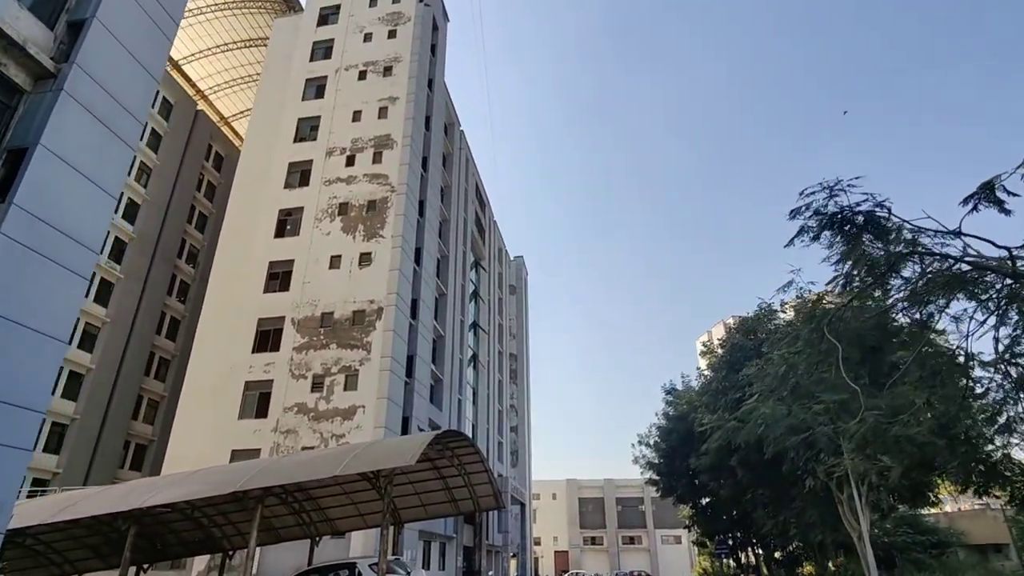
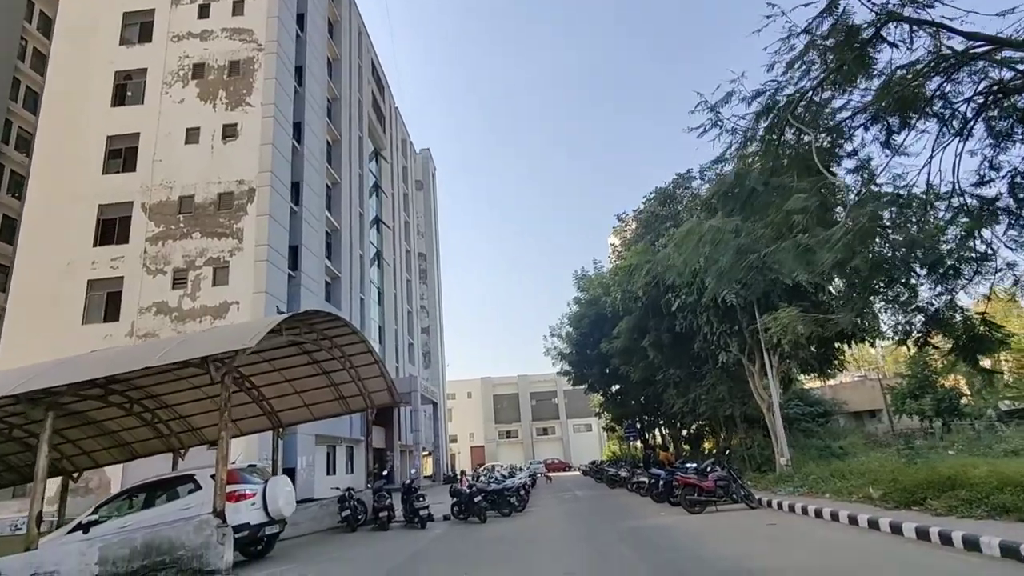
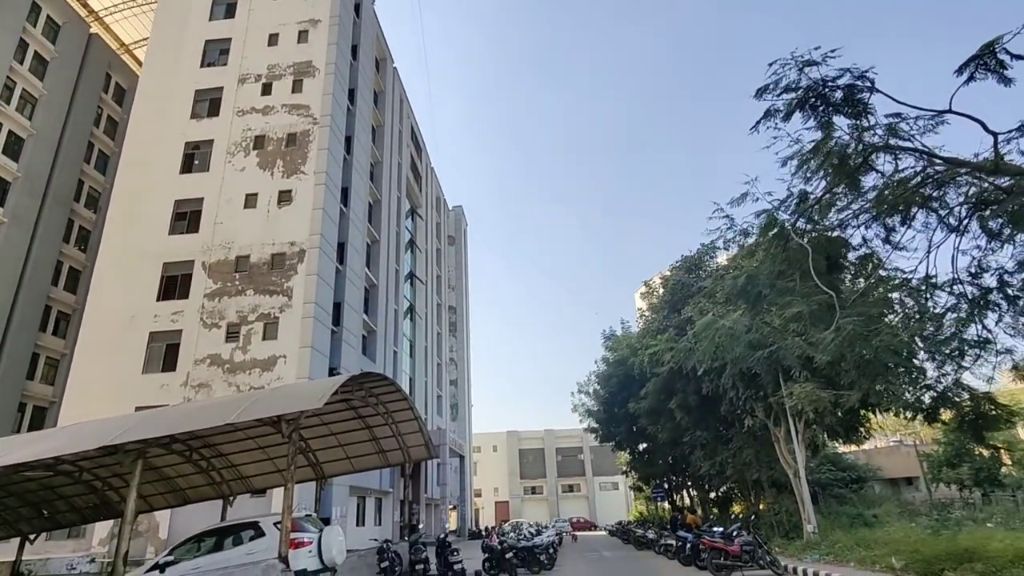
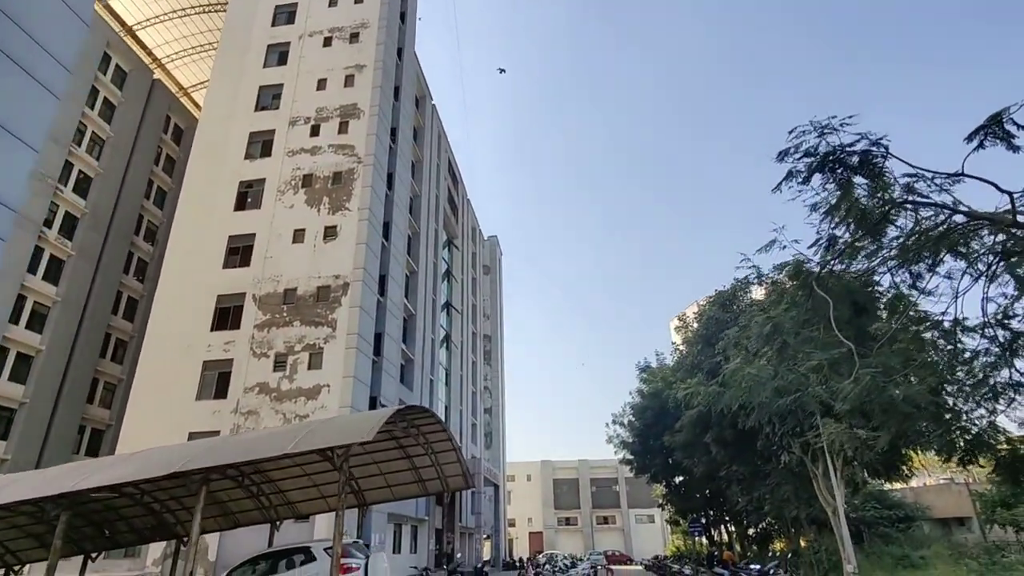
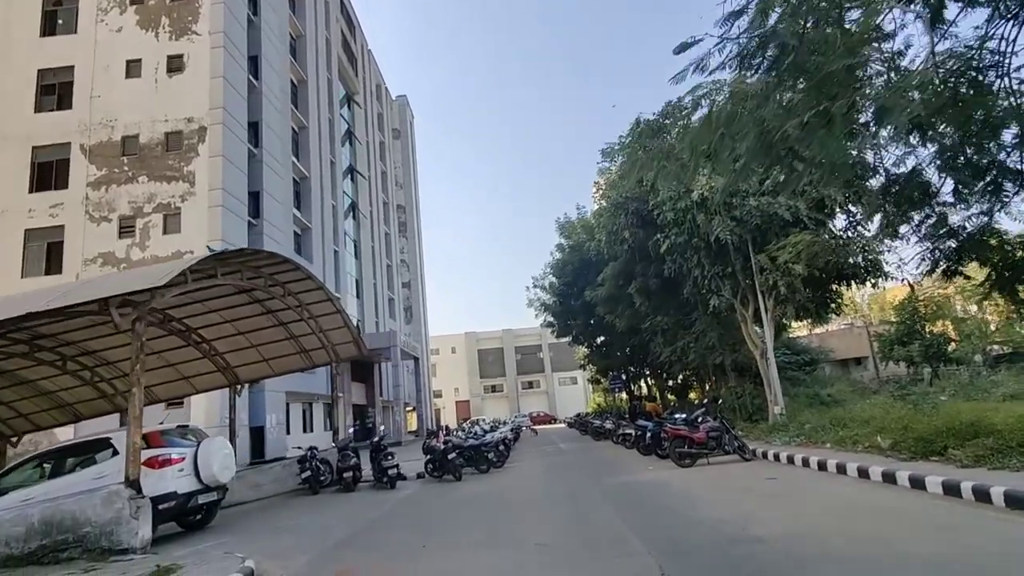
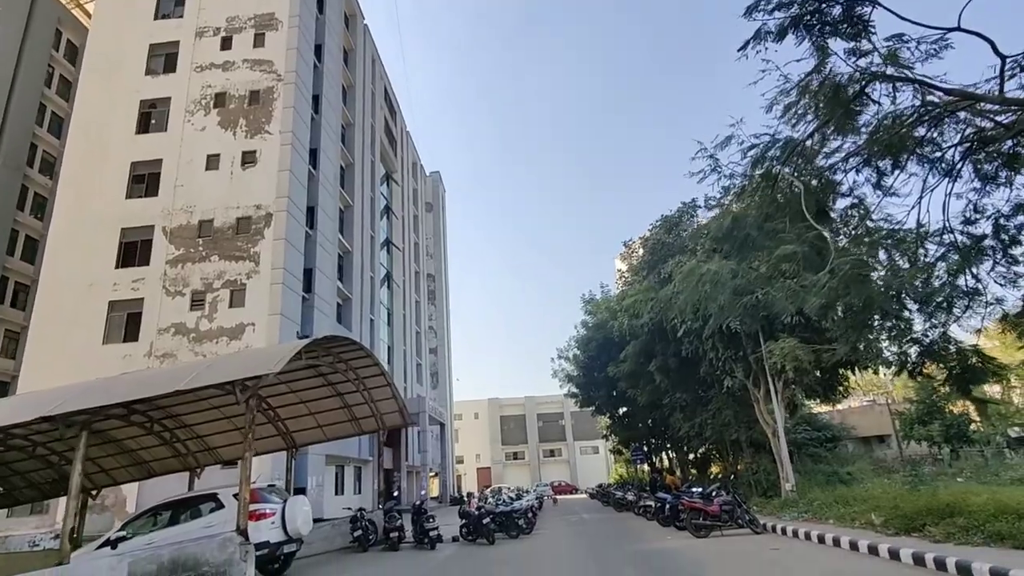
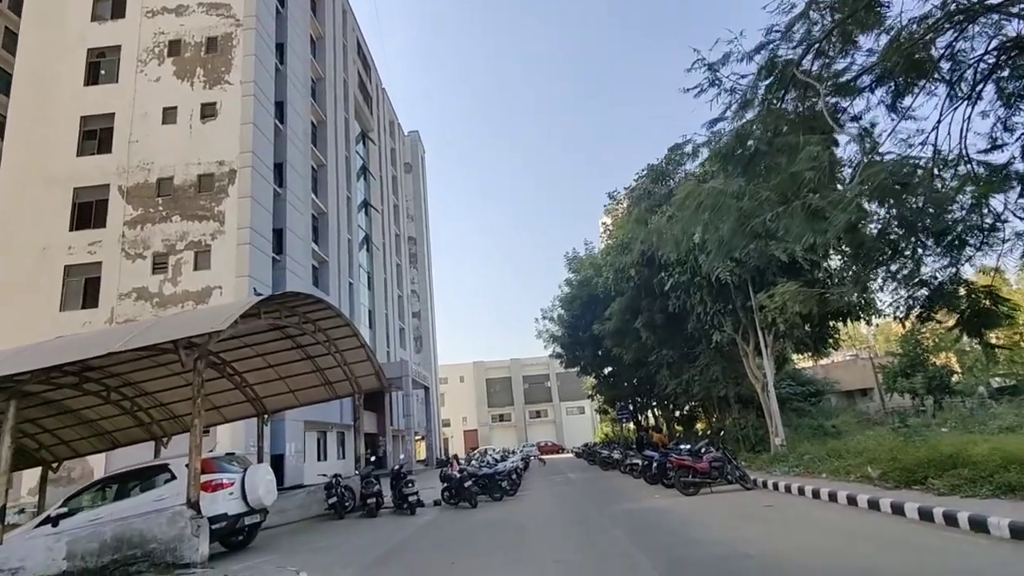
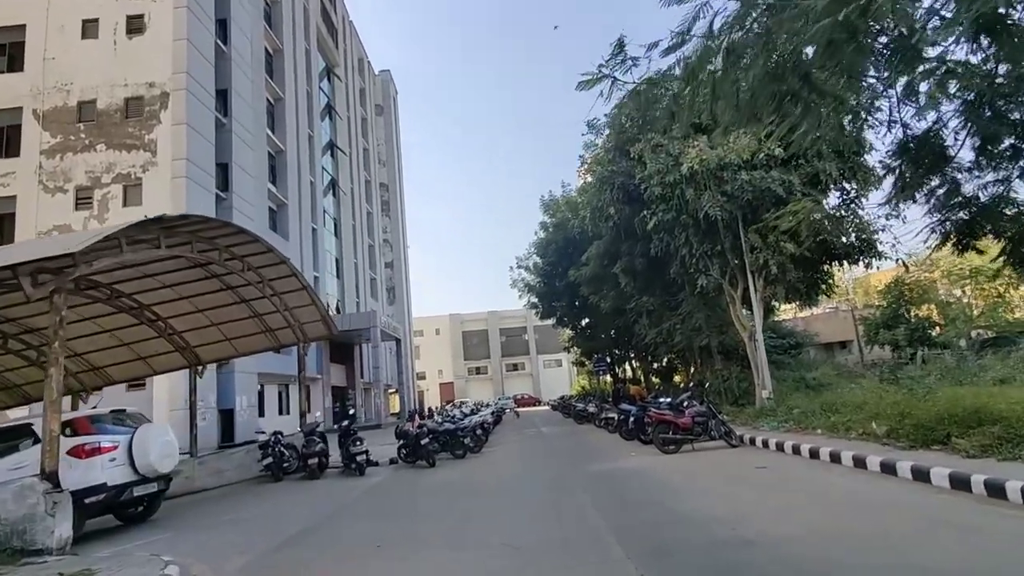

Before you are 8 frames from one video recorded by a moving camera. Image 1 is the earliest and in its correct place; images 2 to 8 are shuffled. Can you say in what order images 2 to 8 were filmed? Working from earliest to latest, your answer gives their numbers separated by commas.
4, 3, 6, 2, 7, 5, 8
